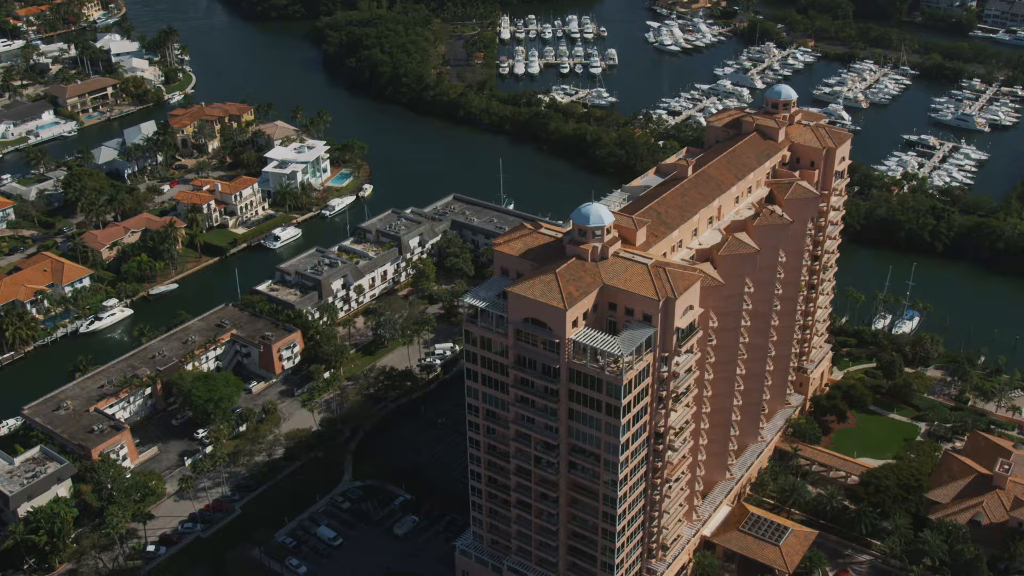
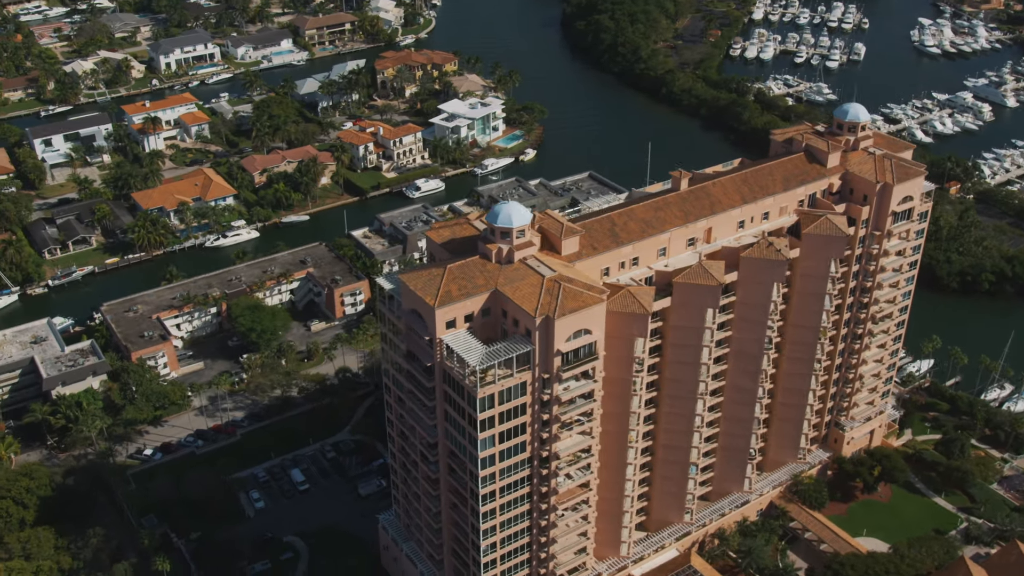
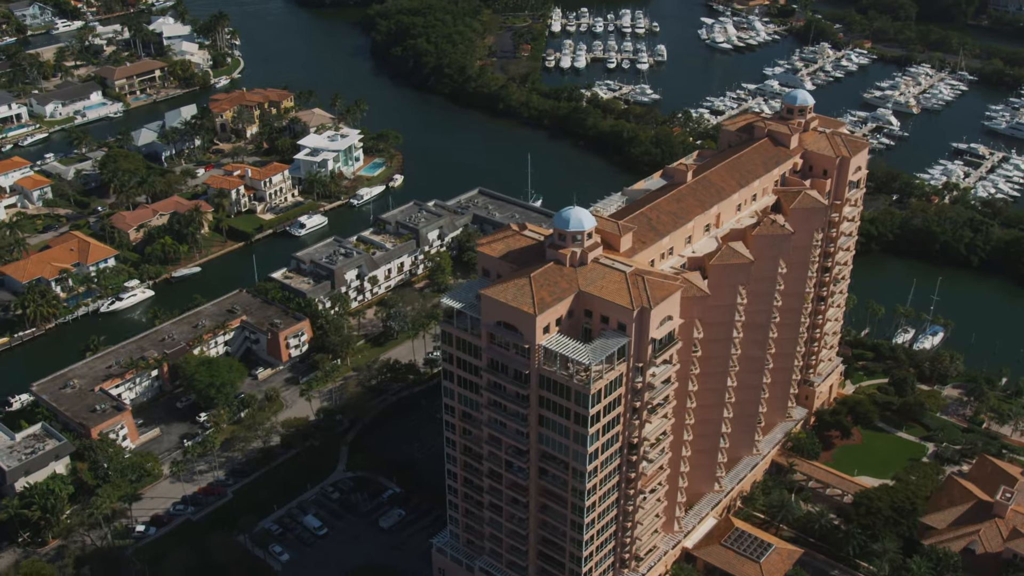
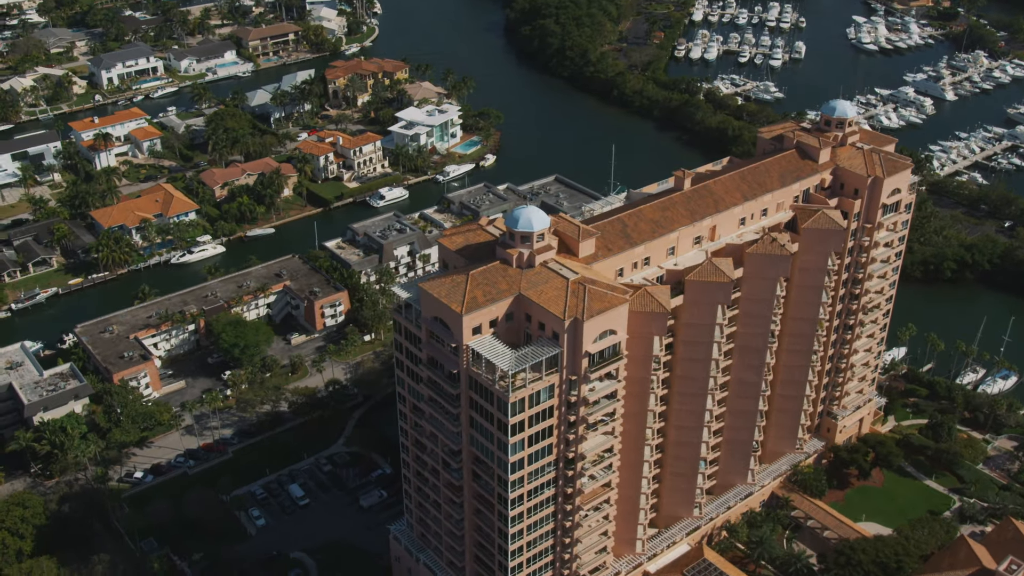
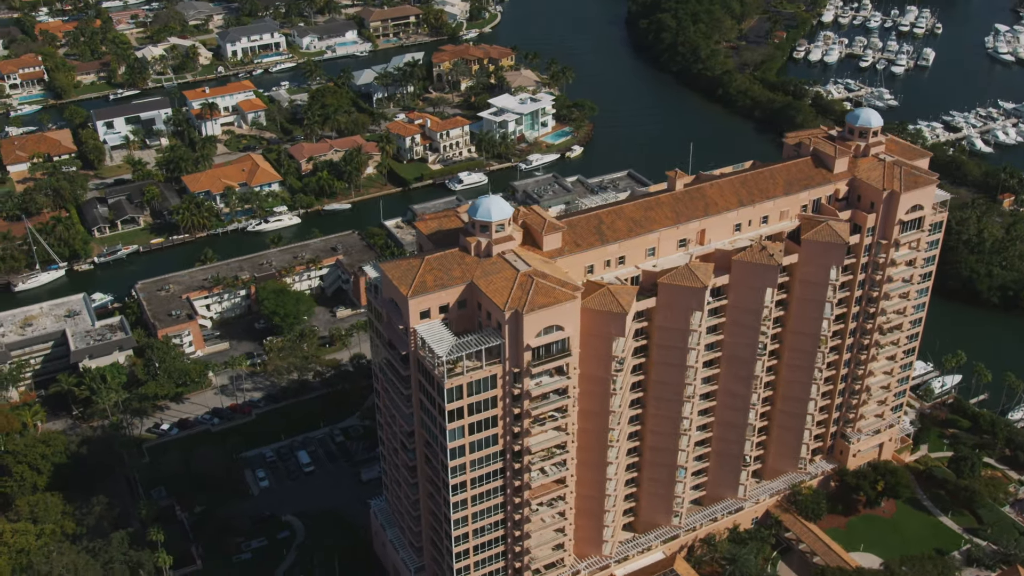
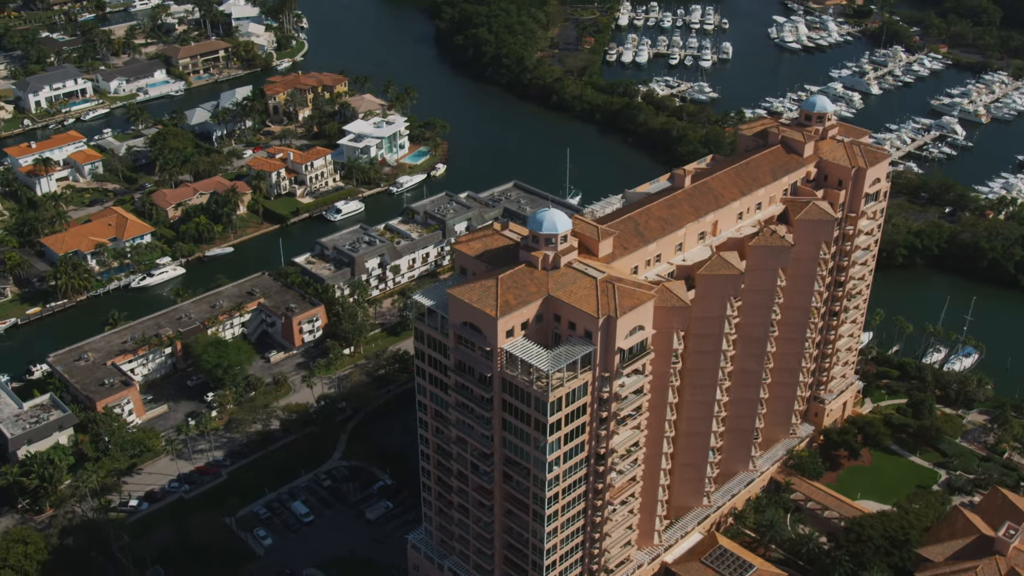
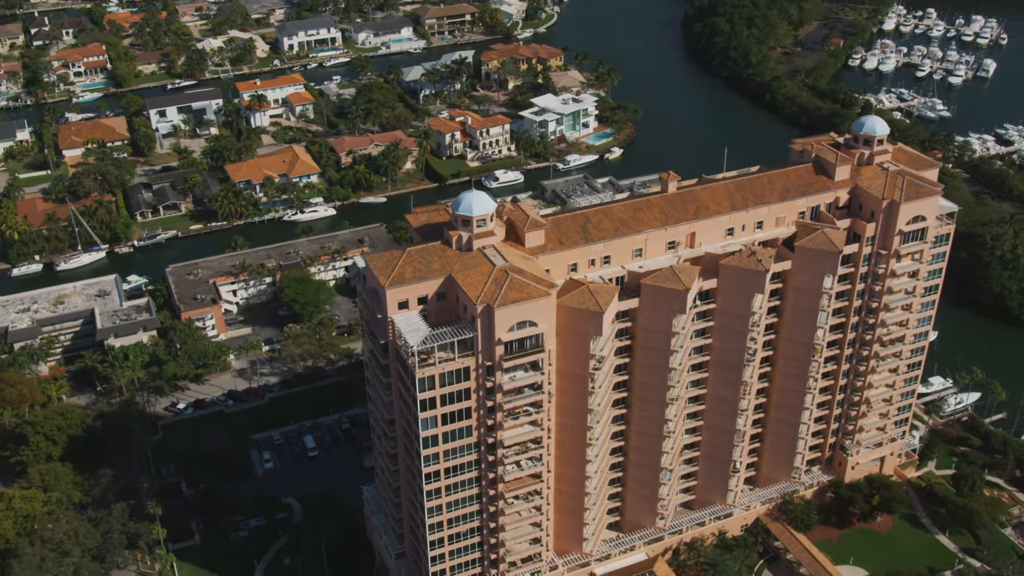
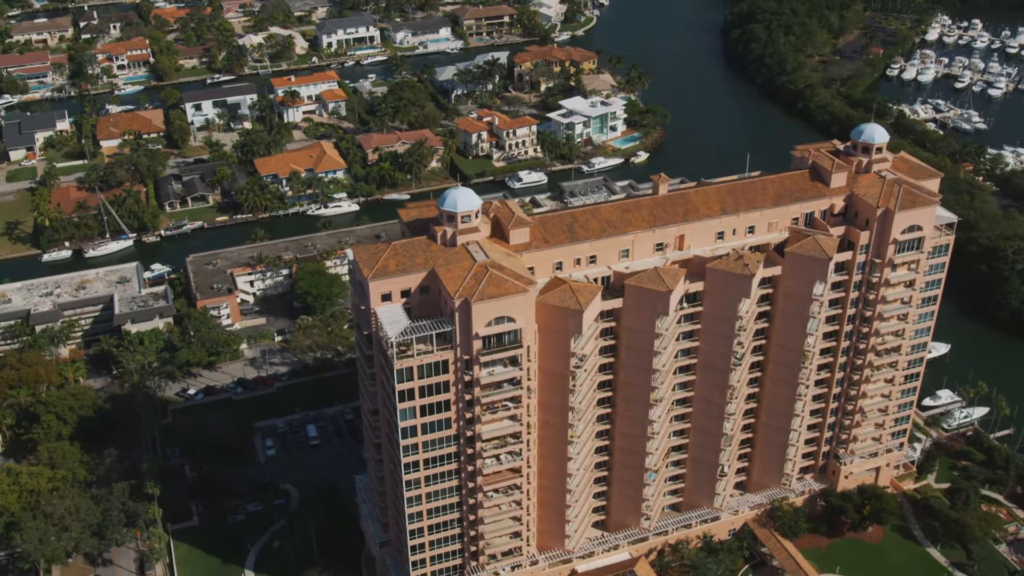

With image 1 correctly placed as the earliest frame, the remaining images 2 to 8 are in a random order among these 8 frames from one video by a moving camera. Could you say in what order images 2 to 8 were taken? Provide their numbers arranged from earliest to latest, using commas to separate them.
3, 6, 4, 2, 5, 7, 8
